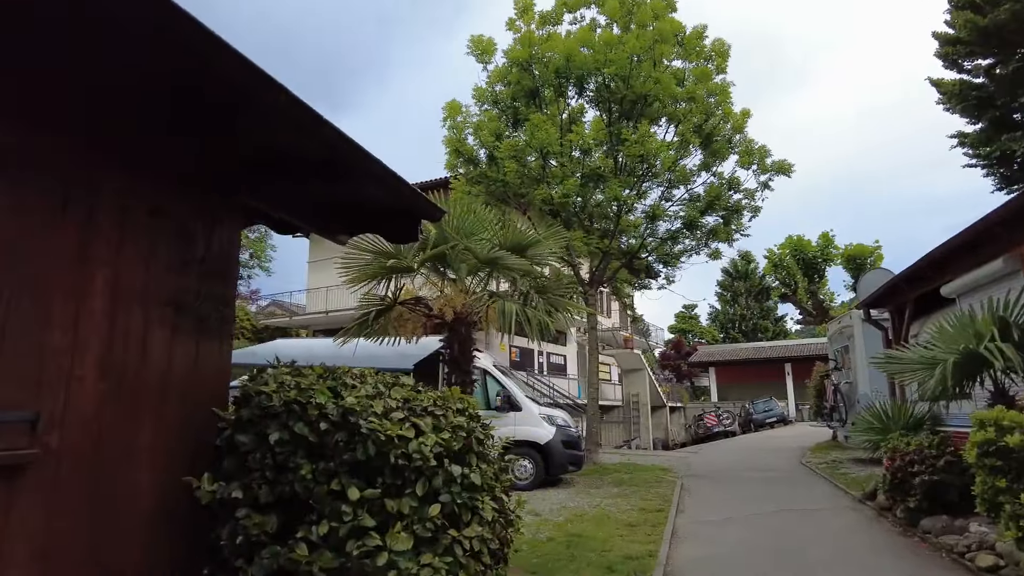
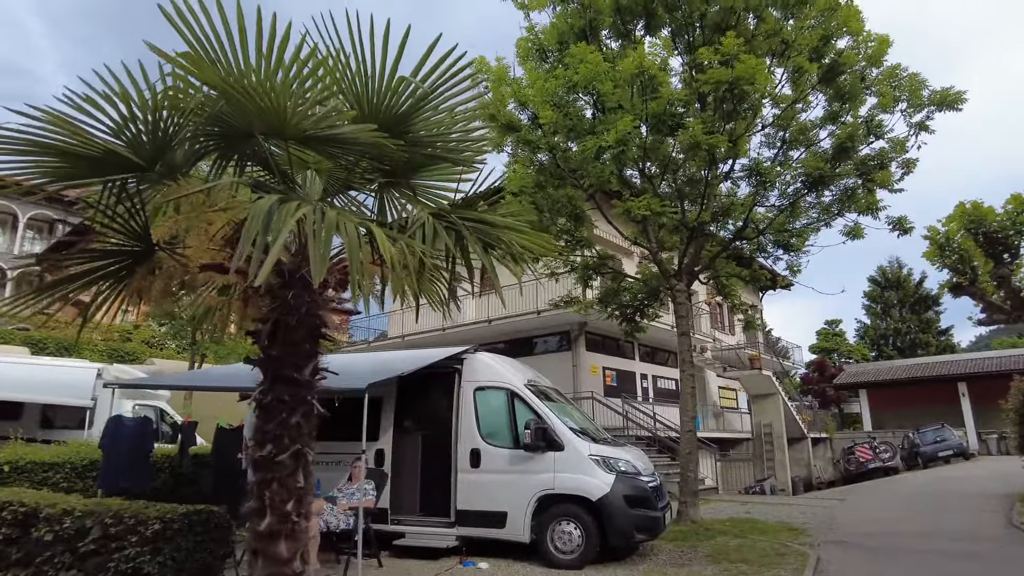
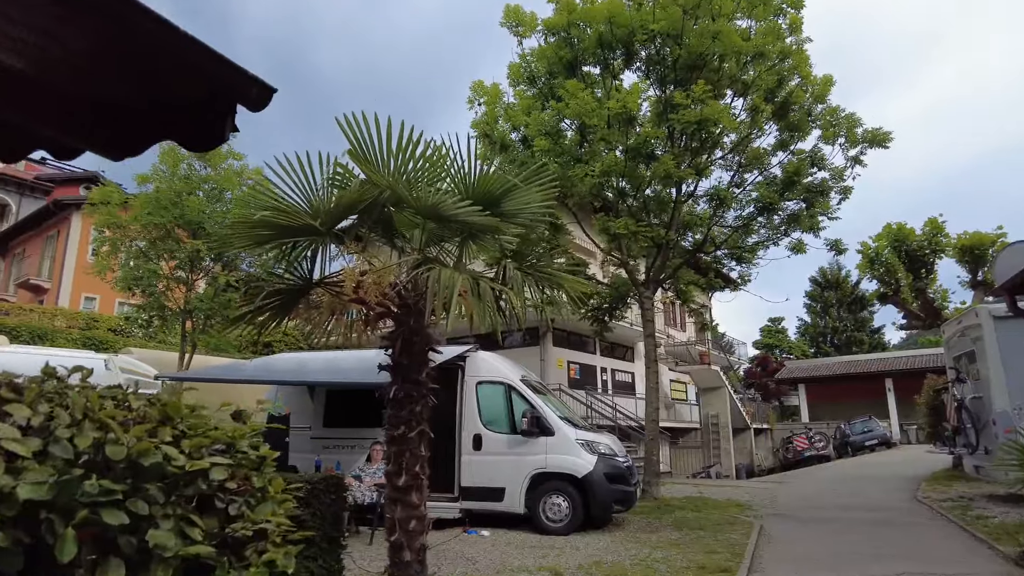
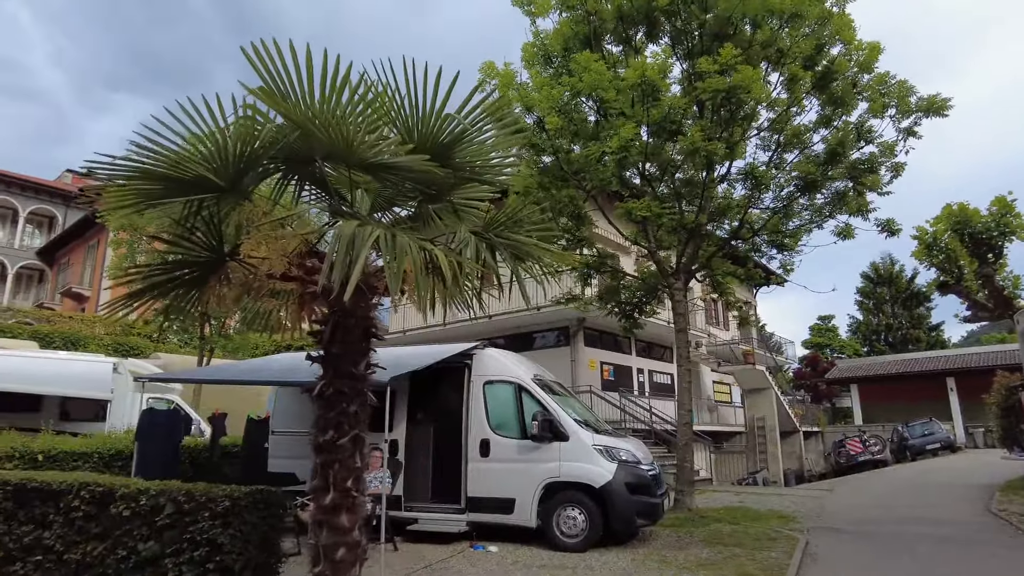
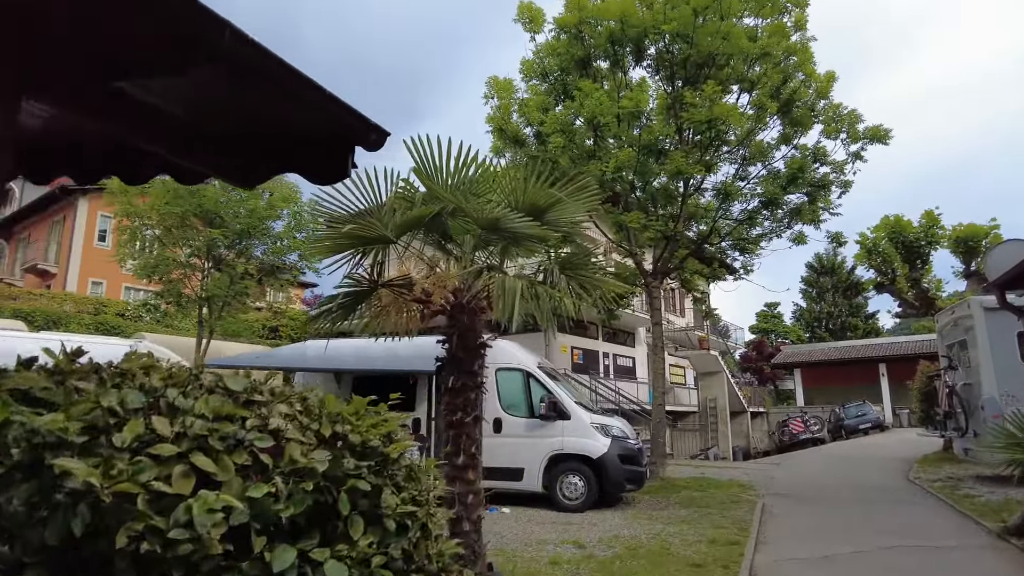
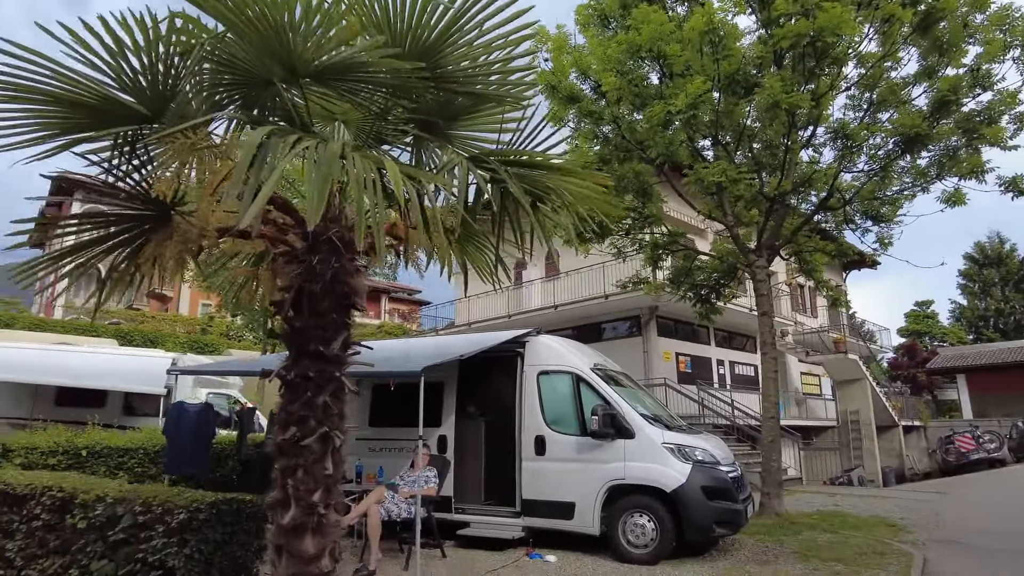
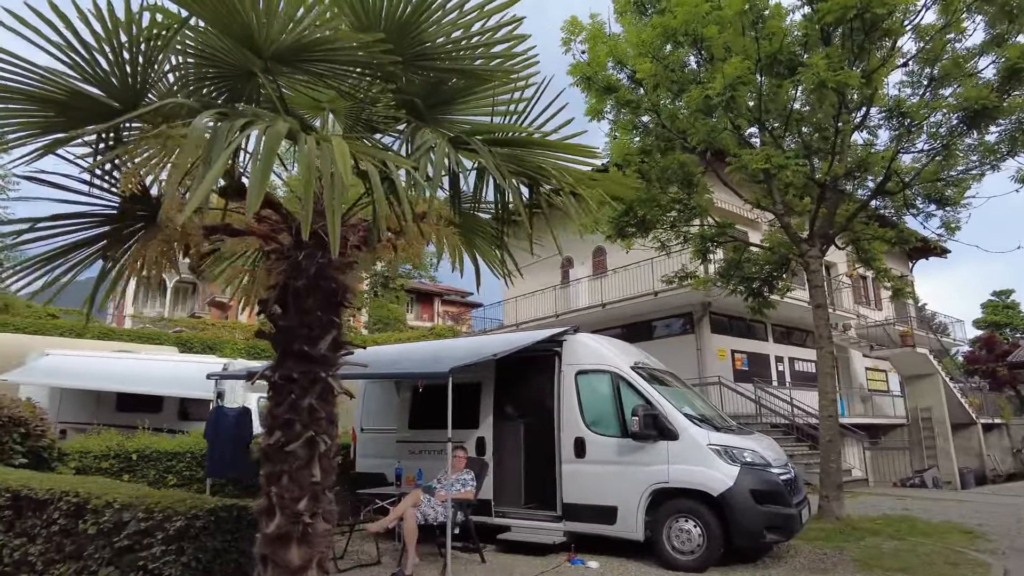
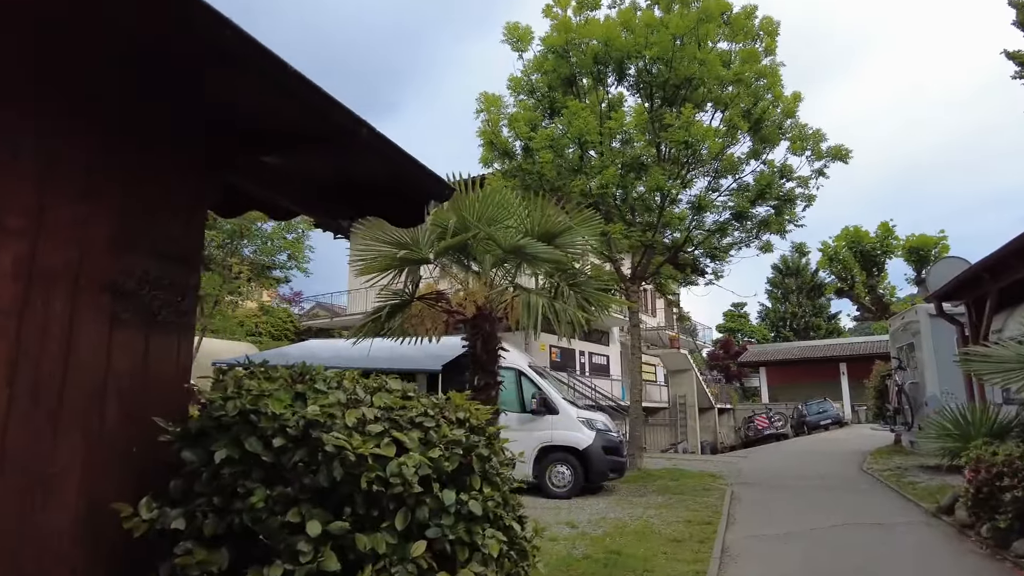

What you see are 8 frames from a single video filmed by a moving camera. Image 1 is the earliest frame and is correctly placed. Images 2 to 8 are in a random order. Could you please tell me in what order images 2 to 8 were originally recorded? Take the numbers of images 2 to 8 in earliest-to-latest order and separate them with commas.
8, 5, 3, 4, 2, 6, 7
